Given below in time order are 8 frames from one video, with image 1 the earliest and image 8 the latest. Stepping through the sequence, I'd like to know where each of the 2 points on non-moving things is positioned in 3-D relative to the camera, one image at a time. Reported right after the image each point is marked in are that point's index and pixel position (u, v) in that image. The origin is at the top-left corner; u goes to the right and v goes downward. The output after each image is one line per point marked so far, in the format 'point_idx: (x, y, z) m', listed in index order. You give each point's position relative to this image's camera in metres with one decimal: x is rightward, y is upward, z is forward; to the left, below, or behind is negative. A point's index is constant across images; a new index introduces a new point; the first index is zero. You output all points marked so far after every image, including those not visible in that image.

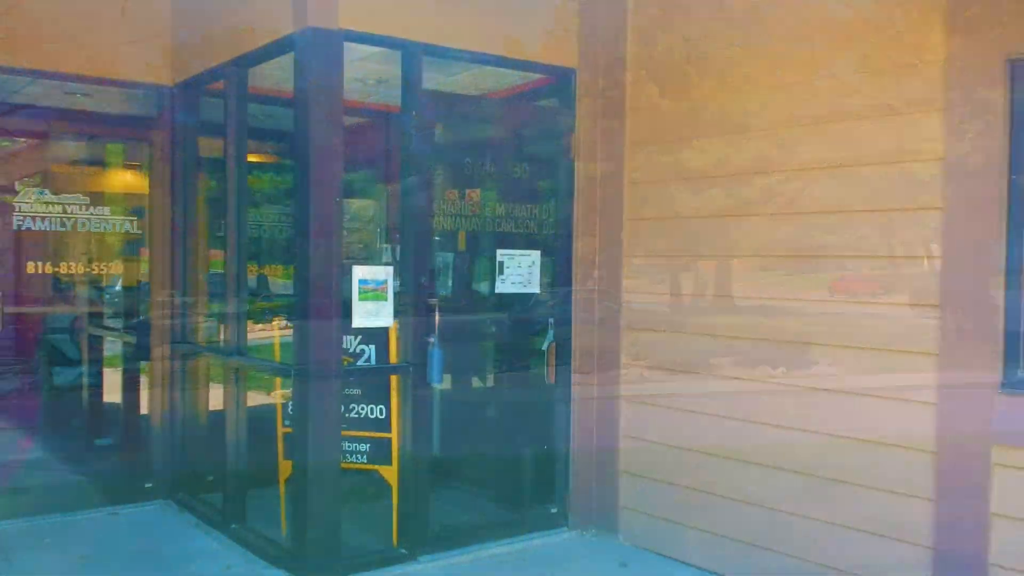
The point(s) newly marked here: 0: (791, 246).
0: (+1.0, +0.1, +3.8) m
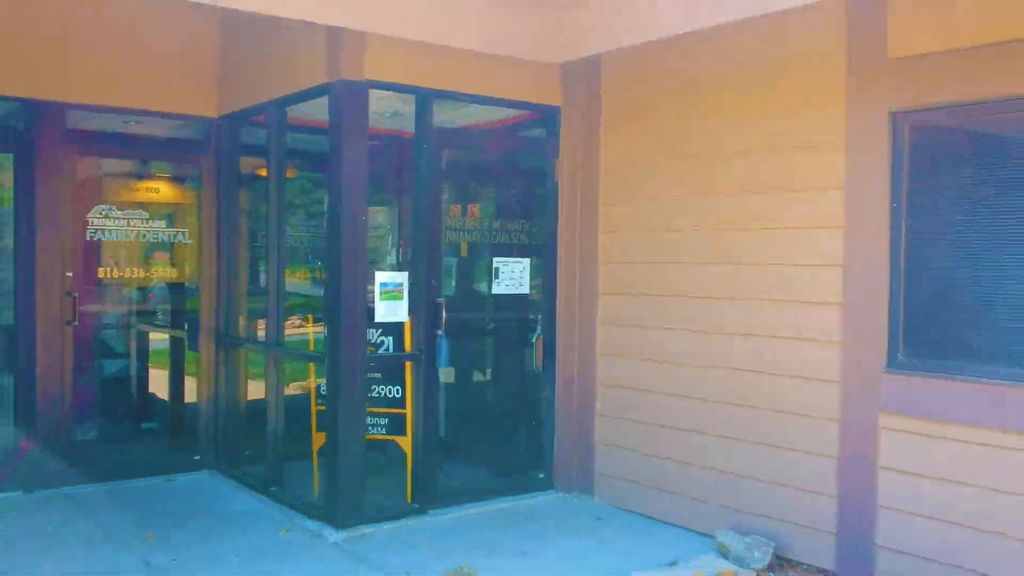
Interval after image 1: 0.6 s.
0: (+1.0, +0.1, +4.7) m
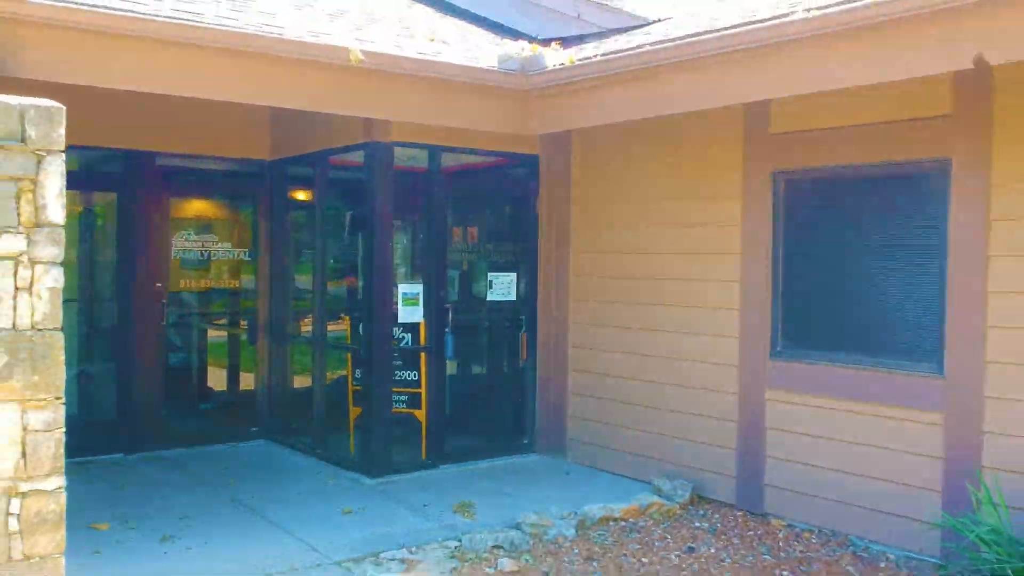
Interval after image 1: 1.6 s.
0: (+0.9, +0.1, +6.2) m
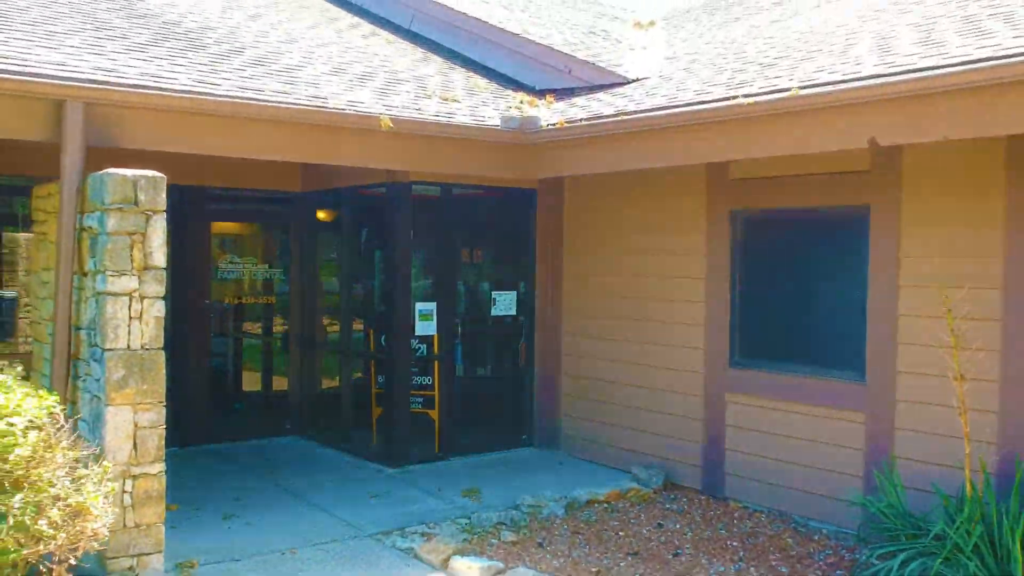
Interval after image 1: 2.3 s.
0: (+0.9, -0.1, +7.3) m
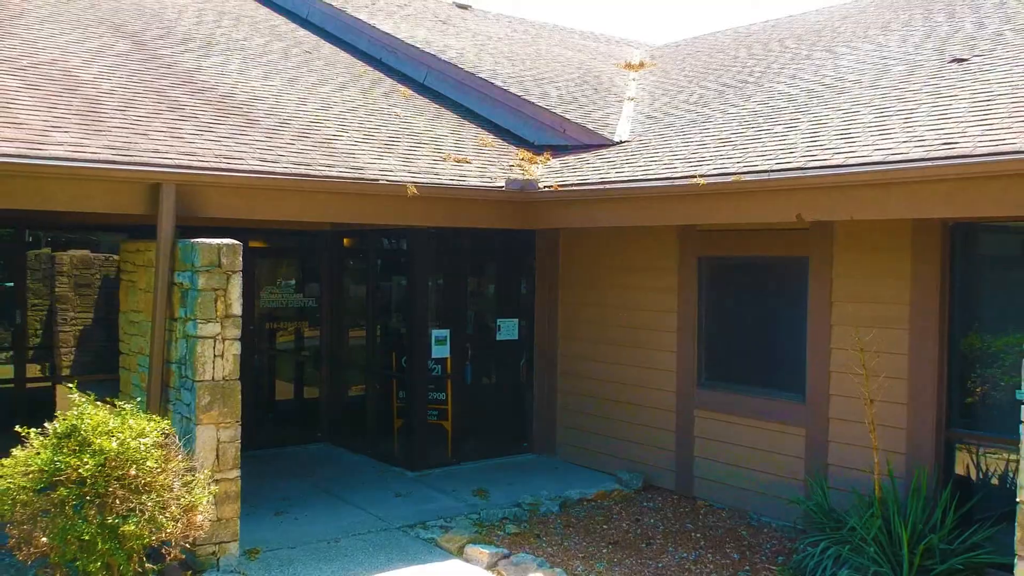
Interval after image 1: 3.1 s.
0: (+1.0, -0.3, +8.6) m
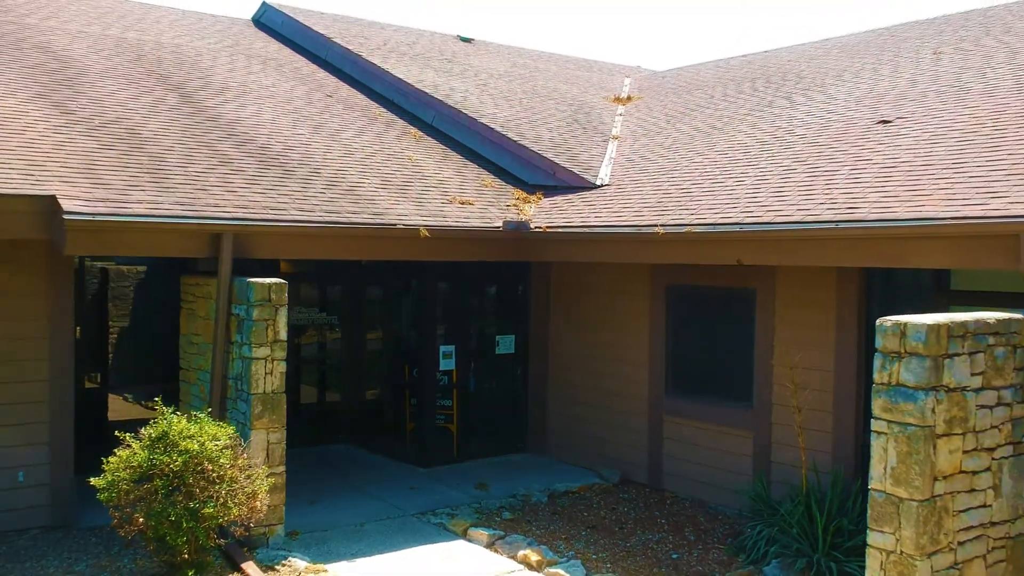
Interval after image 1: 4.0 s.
0: (+0.9, -0.5, +10.0) m
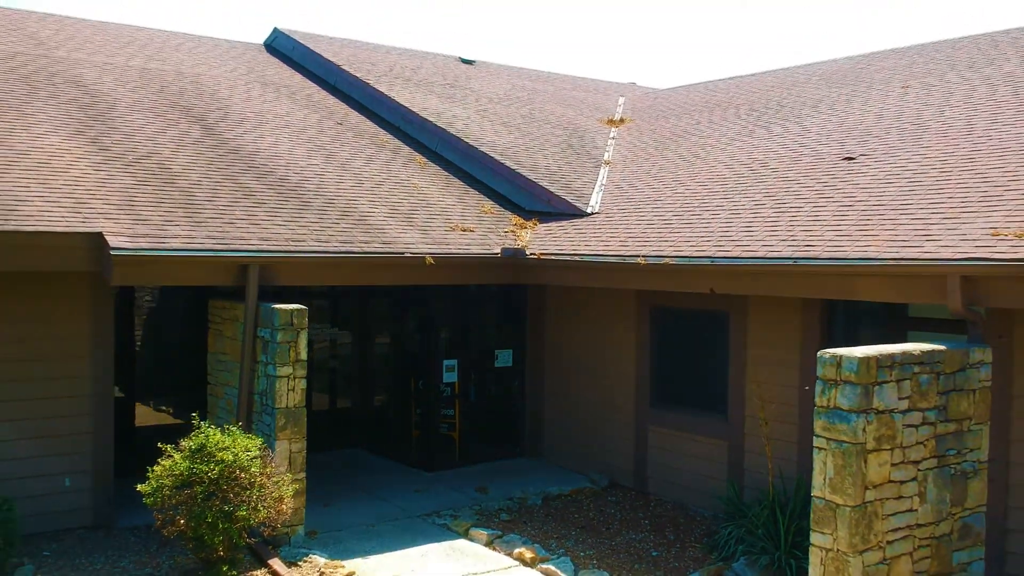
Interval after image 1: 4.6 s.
0: (+0.9, -0.7, +10.8) m
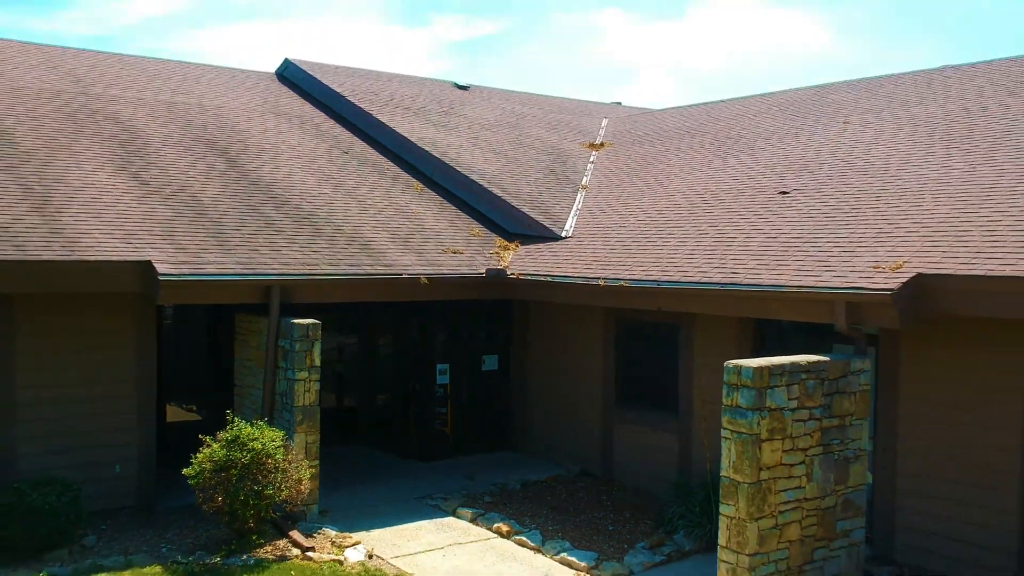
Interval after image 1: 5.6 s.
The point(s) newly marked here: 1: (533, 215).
0: (+0.7, -0.9, +12.4) m
1: (+0.3, +0.9, +13.1) m
